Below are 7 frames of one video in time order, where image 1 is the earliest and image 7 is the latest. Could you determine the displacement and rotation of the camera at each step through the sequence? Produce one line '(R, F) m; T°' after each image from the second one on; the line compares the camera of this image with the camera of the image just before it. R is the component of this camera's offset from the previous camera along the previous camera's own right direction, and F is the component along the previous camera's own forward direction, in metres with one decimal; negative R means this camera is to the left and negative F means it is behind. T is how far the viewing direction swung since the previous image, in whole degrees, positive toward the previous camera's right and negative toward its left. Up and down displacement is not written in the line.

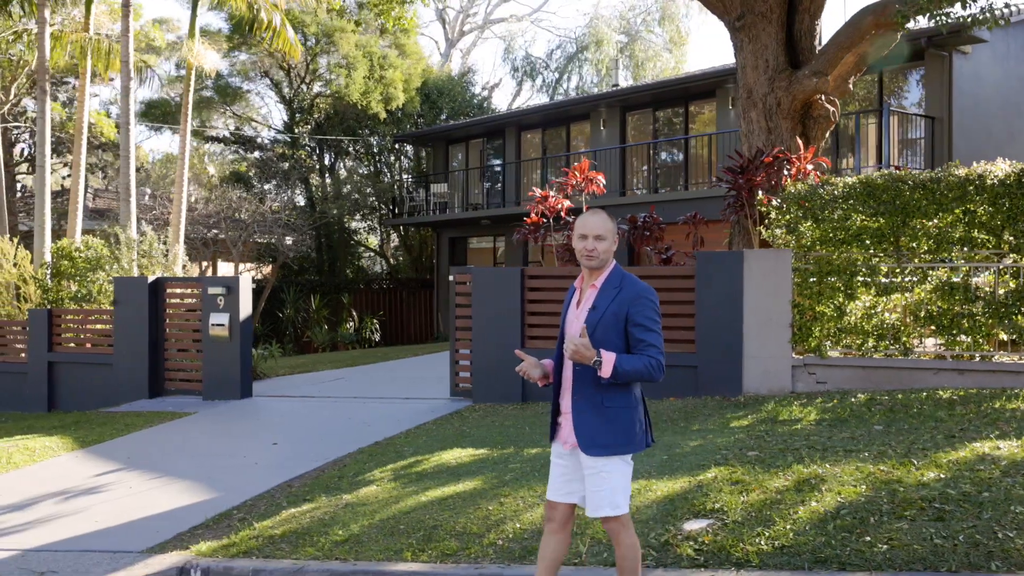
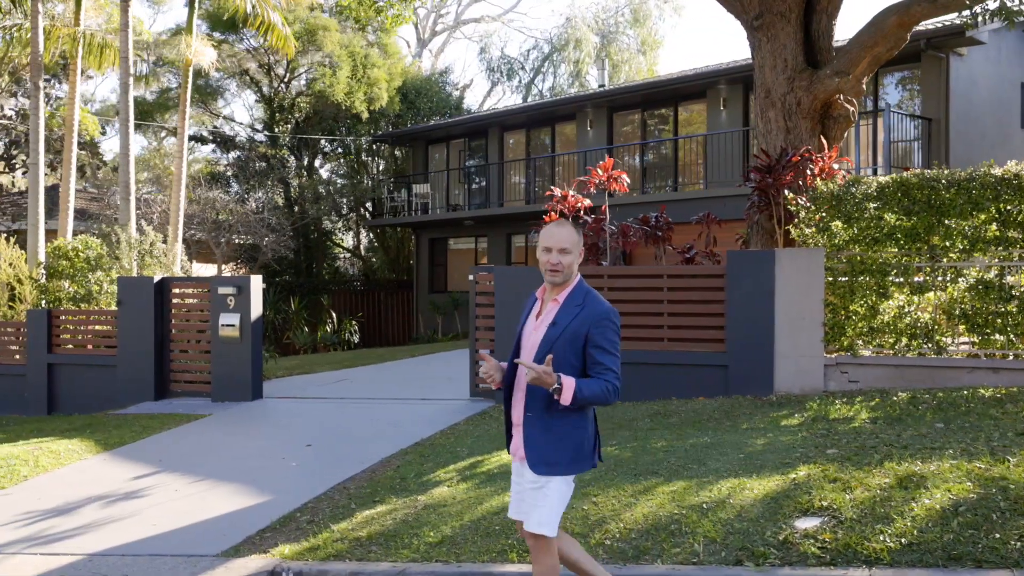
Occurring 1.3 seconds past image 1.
(-0.7, +0.1) m; +3°
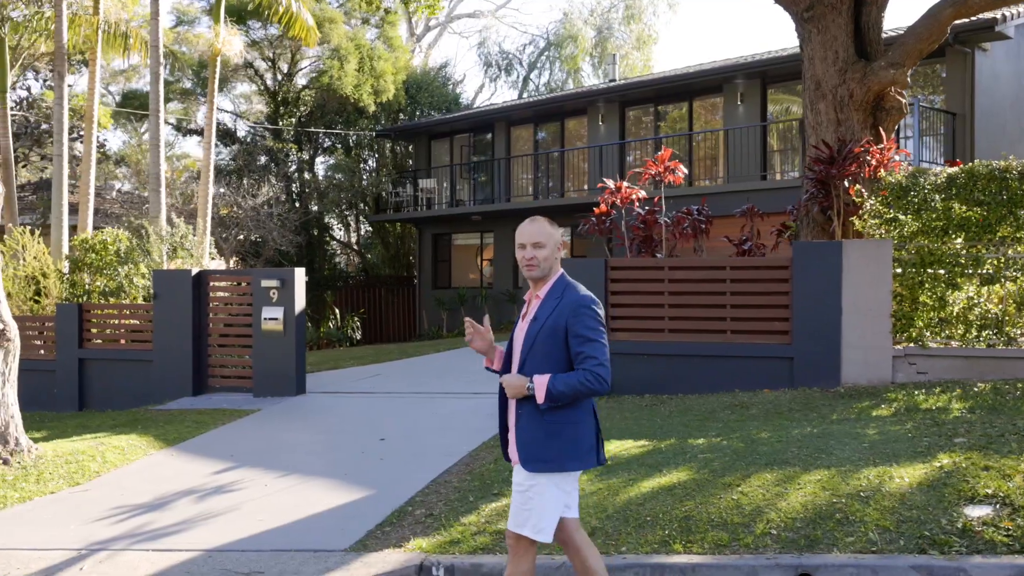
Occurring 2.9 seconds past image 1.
(-0.9, +0.1) m; +2°
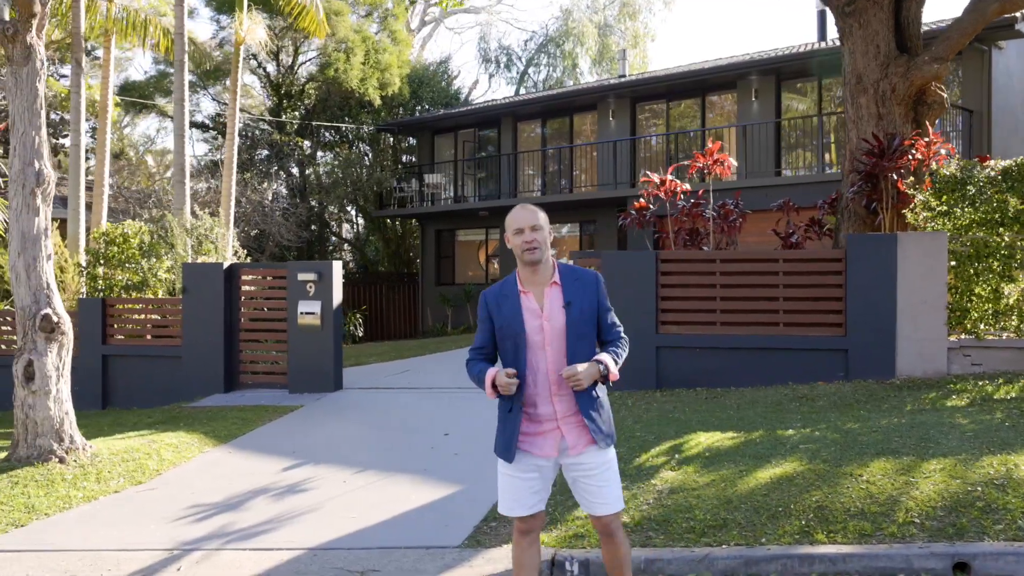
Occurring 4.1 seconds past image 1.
(-0.8, +0.1) m; +2°
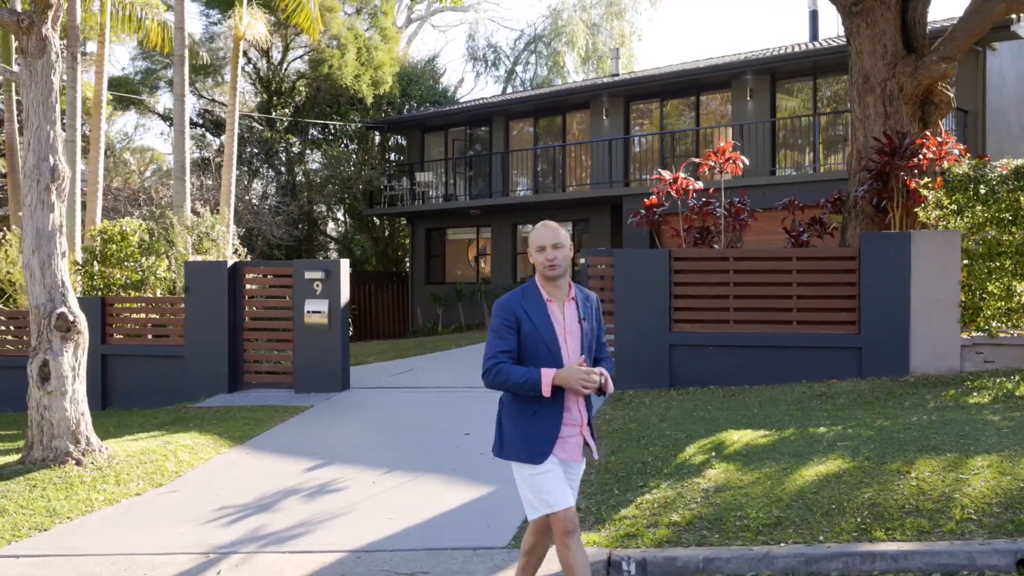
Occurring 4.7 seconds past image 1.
(-0.4, +0.1) m; +1°
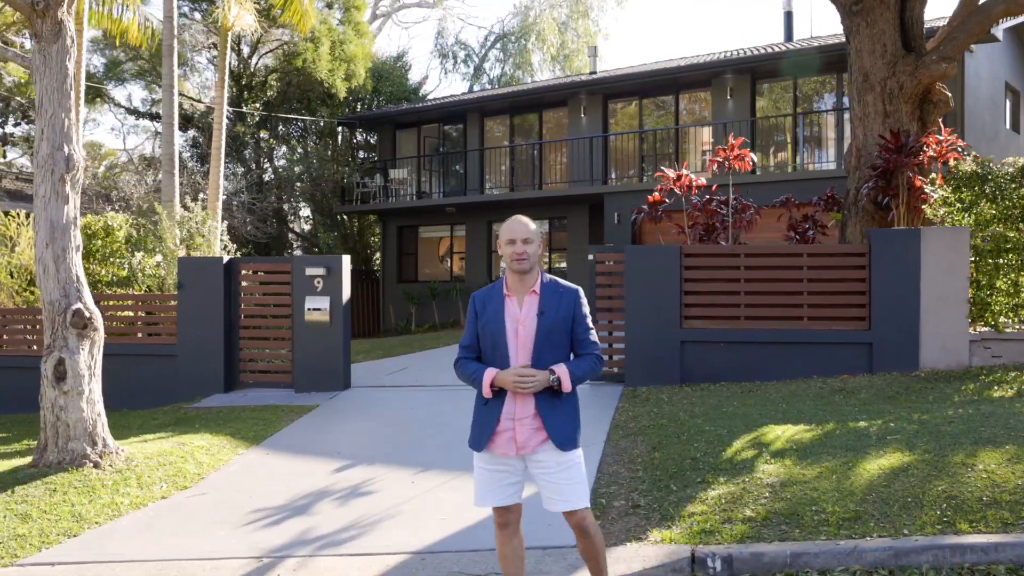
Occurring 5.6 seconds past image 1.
(-0.6, +0.1) m; +3°
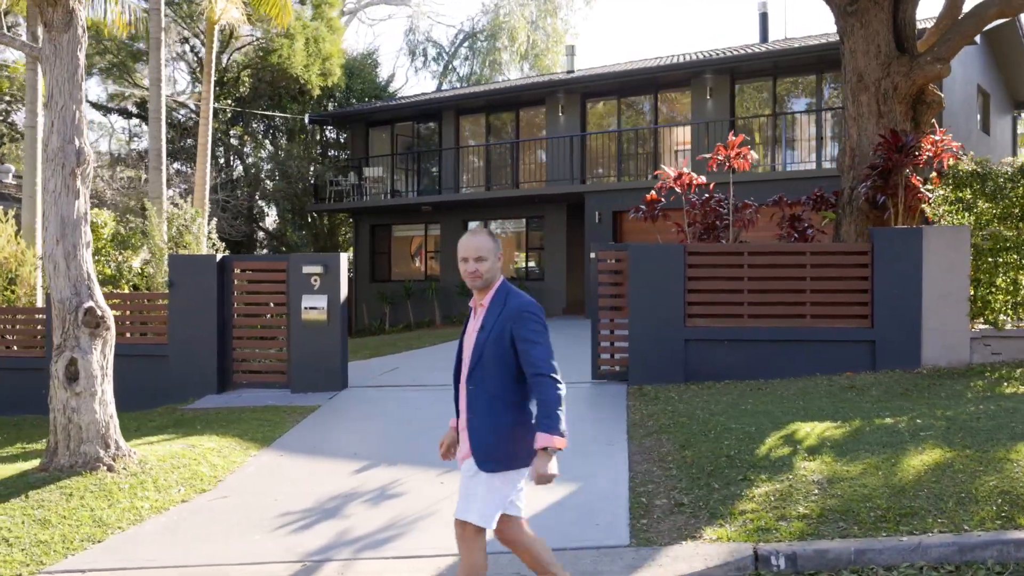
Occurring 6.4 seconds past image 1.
(-0.5, +0.1) m; +3°
